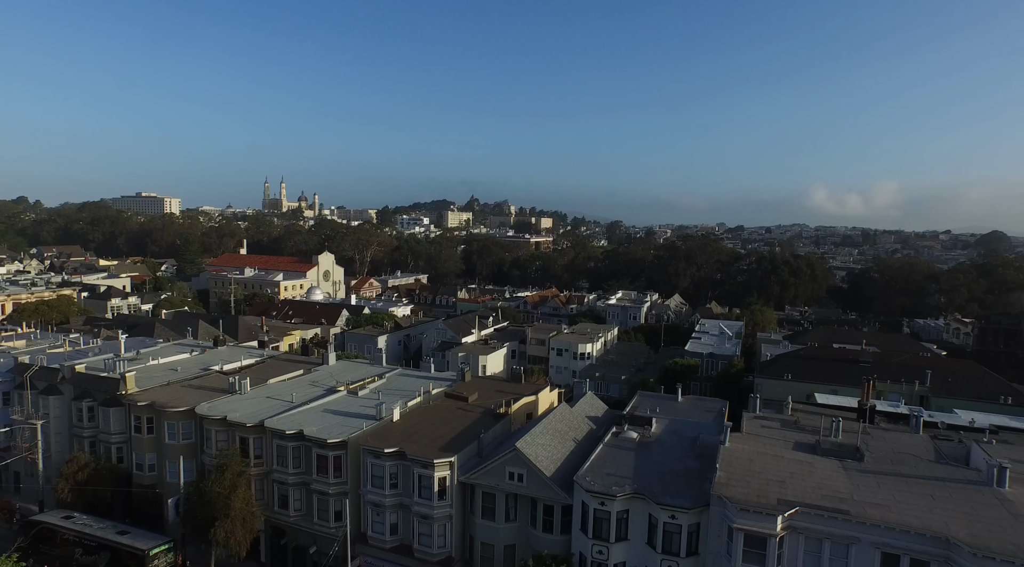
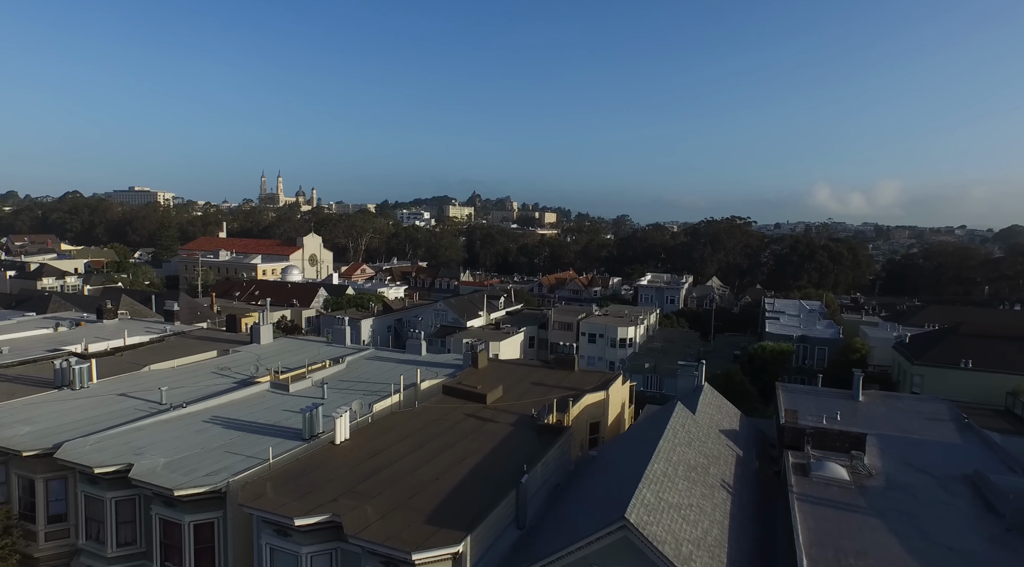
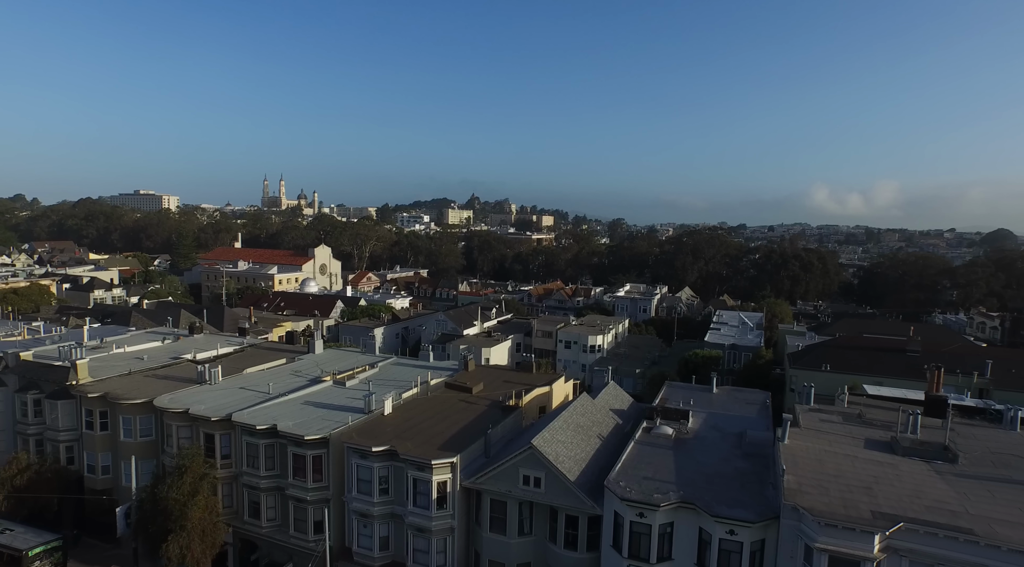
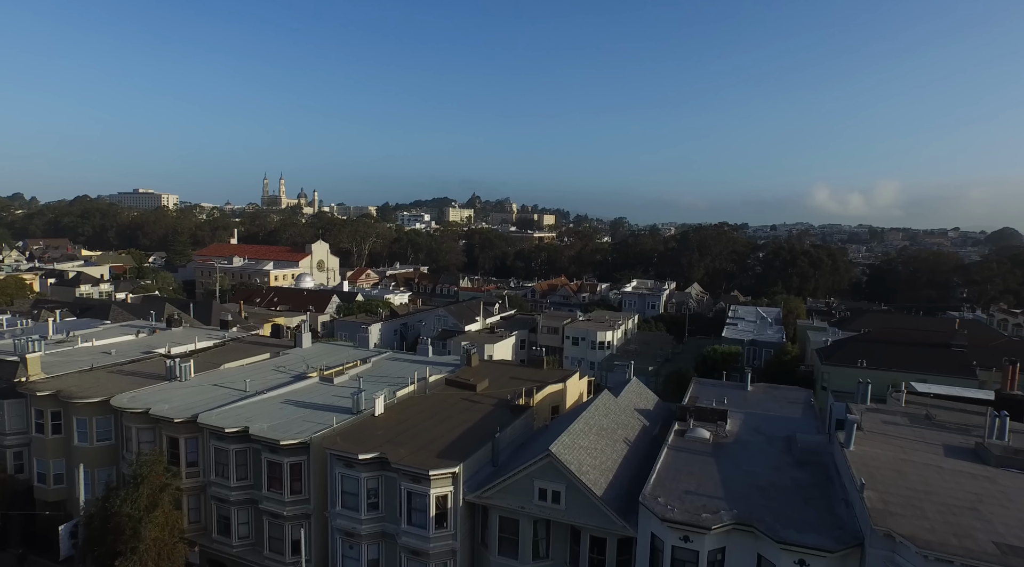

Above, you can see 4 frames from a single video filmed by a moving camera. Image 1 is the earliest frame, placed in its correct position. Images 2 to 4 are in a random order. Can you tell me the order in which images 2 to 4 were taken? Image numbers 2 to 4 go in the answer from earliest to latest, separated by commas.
3, 4, 2
